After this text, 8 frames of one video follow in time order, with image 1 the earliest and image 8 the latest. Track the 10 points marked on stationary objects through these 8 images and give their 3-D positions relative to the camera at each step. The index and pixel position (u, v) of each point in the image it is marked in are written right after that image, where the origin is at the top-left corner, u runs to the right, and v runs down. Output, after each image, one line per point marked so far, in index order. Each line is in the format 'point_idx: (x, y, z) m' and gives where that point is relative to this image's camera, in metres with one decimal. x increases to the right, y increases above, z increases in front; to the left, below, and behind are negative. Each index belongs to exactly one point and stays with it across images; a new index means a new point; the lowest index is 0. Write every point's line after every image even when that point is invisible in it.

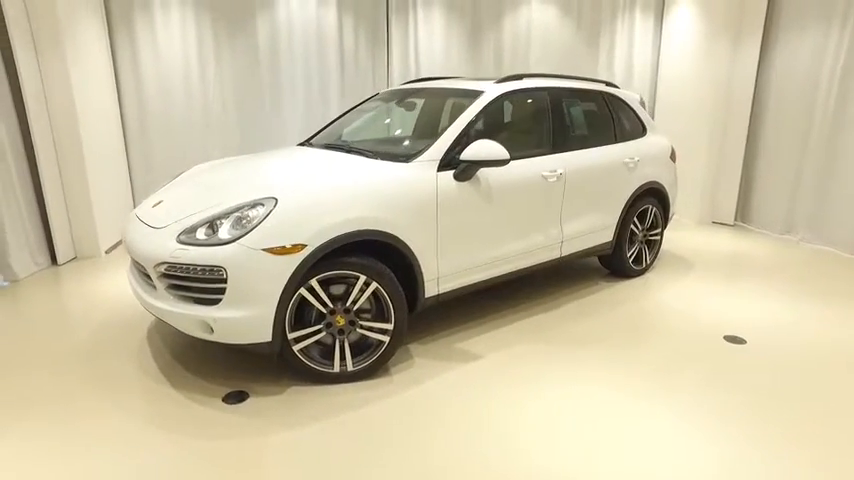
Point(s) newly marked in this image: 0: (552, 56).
0: (+1.7, +2.5, +6.8) m
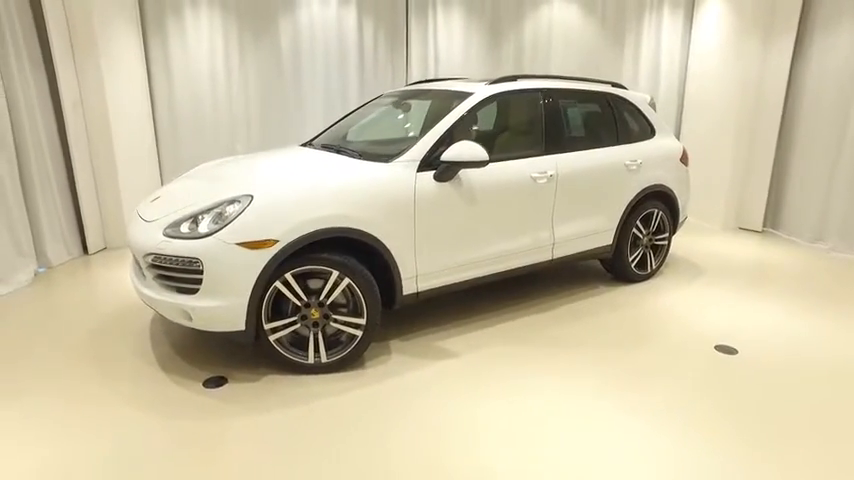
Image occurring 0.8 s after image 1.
0: (+2.0, +2.5, +6.7) m
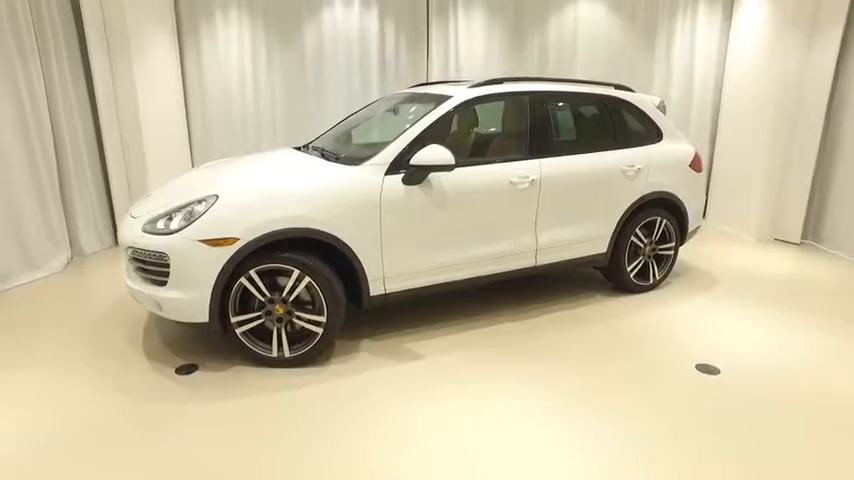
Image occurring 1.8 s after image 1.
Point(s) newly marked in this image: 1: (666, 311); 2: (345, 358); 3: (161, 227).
0: (+2.3, +2.4, +6.4) m
1: (+1.9, -0.6, +4.0) m
2: (-0.6, -0.8, +3.2) m
3: (-1.5, +0.1, +2.8) m
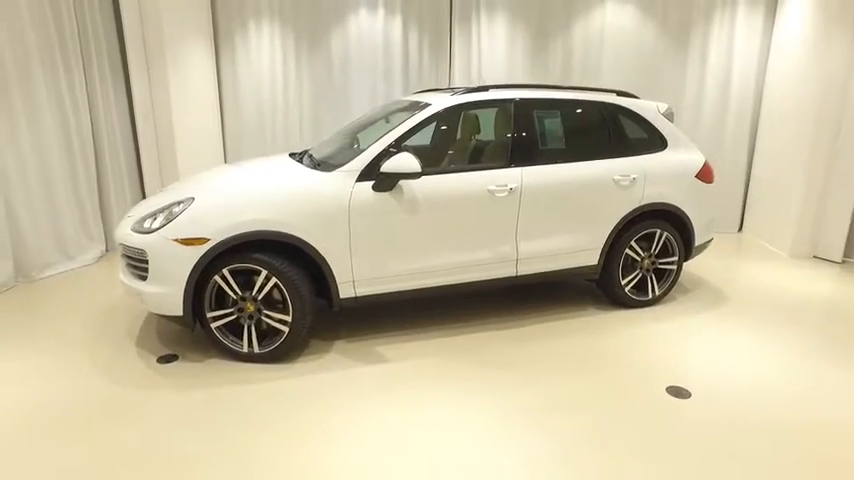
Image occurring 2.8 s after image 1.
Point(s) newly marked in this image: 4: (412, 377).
0: (+2.5, +2.3, +6.2) m
1: (+1.8, -0.7, +3.8) m
2: (-0.8, -0.8, +3.3) m
3: (-1.8, +0.1, +3.1) m
4: (-0.1, -0.9, +3.2) m
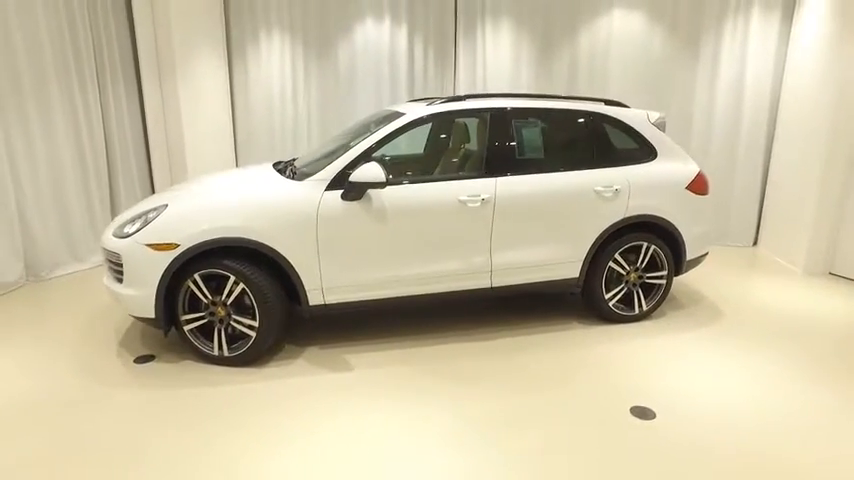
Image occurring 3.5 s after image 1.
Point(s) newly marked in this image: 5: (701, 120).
0: (+2.6, +2.1, +6.0) m
1: (+1.6, -0.8, +3.7) m
2: (-1.0, -0.8, +3.4) m
3: (-2.0, +0.1, +3.2) m
4: (-0.3, -1.0, +3.2) m
5: (+3.3, +1.4, +6.0) m
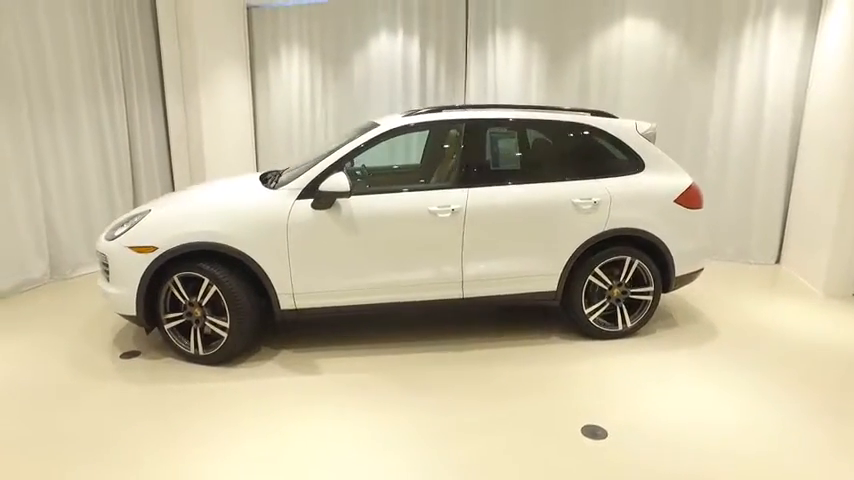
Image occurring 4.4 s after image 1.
0: (+2.6, +2.0, +5.9) m
1: (+1.4, -0.9, +3.6) m
2: (-1.2, -0.9, +3.5) m
3: (-2.2, 0.0, +3.4) m
4: (-0.6, -1.0, +3.3) m
5: (+3.4, +1.3, +5.7) m
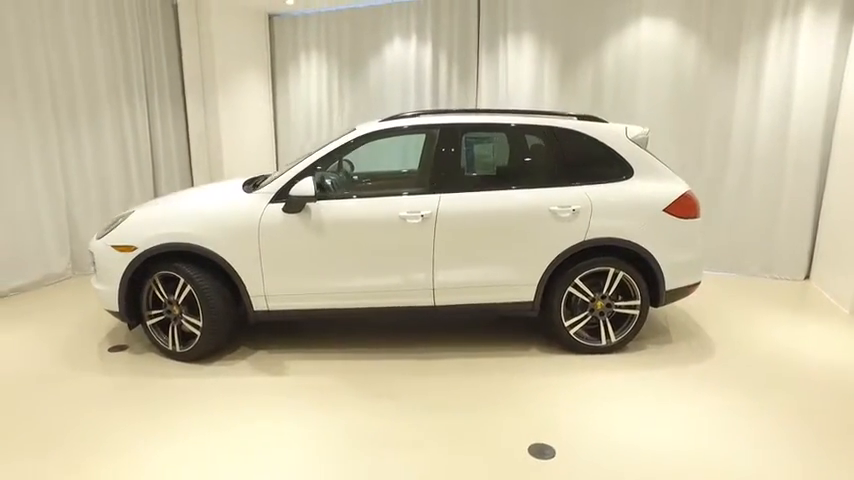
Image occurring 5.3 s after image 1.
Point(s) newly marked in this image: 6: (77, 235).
0: (+2.7, +1.8, +5.6) m
1: (+1.2, -1.0, +3.4) m
2: (-1.4, -0.9, +3.6) m
3: (-2.4, 0.0, +3.6) m
4: (-0.8, -1.0, +3.3) m
5: (+3.4, +1.1, +5.4) m
6: (-3.9, +0.1, +5.5) m
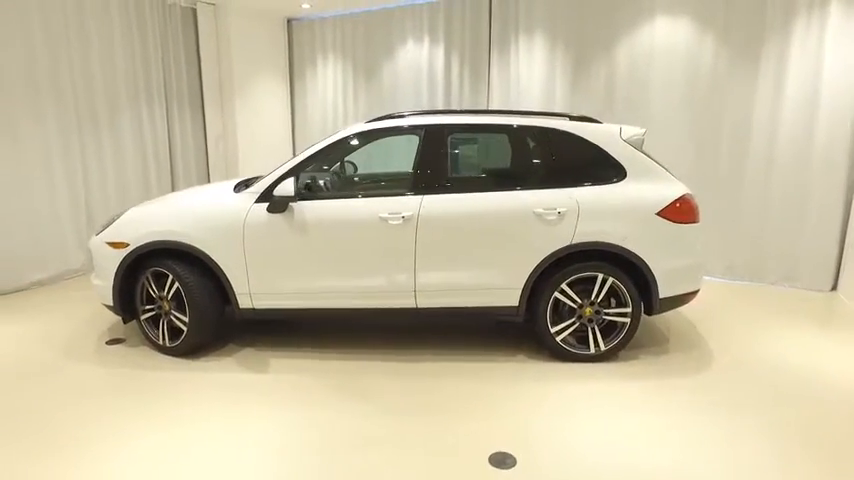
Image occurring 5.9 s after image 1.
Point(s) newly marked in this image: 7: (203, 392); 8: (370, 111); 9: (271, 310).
0: (+2.8, +1.8, +5.4) m
1: (+1.1, -1.0, +3.3) m
2: (-1.5, -0.9, +3.7) m
3: (-2.5, +0.1, +3.8) m
4: (-1.0, -1.0, +3.3) m
5: (+3.5, +1.0, +5.1) m
6: (-3.9, +0.1, +5.8) m
7: (-1.5, -1.1, +3.3) m
8: (-0.9, +1.8, +6.9) m
9: (-1.1, -0.5, +3.5) m
